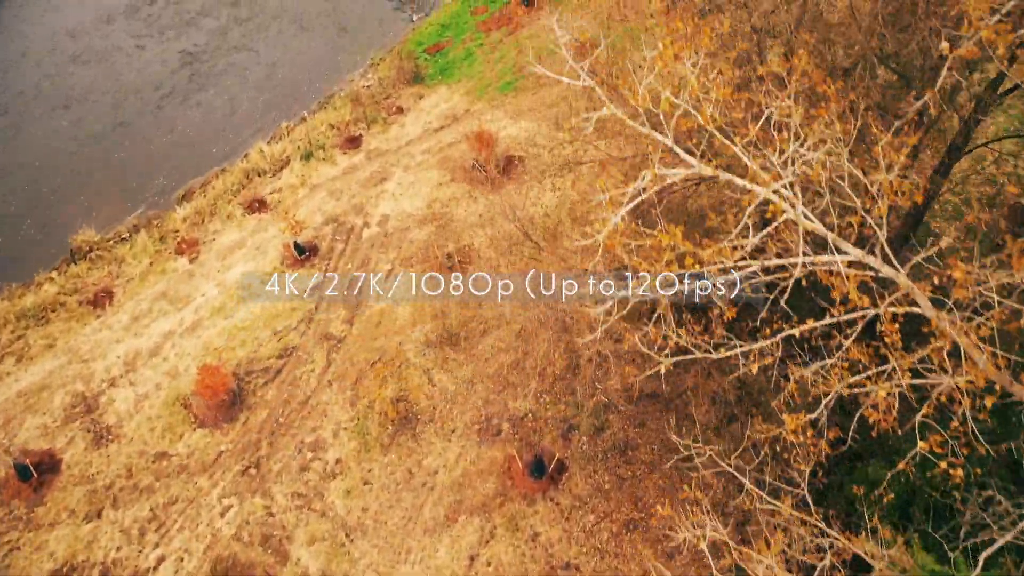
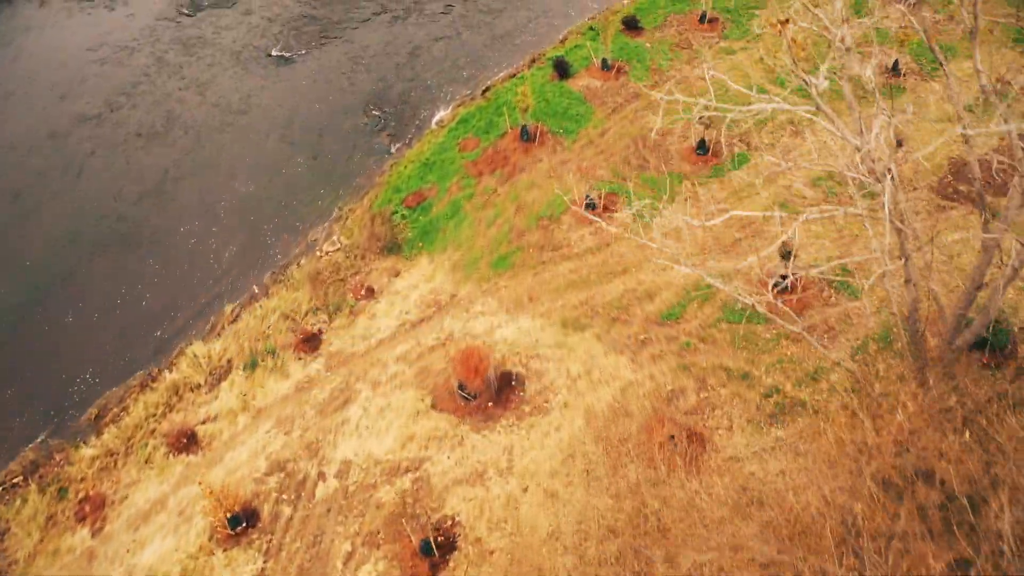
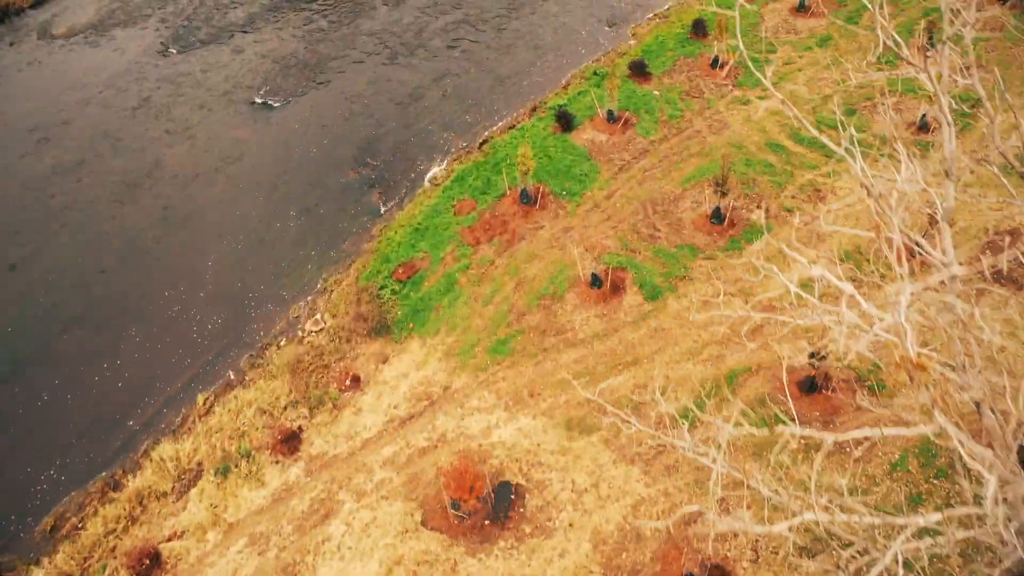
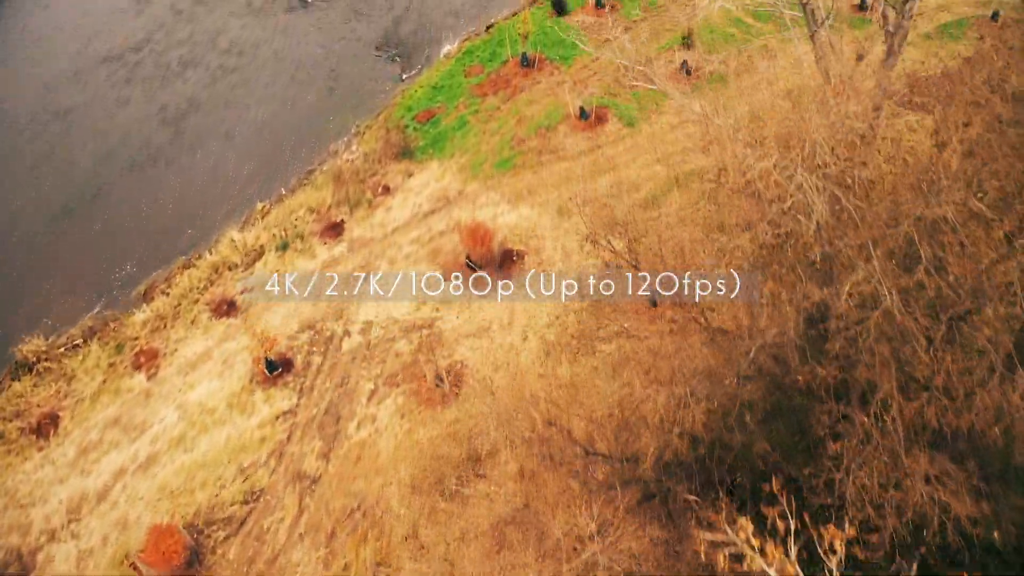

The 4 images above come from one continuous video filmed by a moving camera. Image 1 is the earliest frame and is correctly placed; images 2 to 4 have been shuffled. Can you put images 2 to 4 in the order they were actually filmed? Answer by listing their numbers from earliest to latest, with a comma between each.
4, 2, 3
